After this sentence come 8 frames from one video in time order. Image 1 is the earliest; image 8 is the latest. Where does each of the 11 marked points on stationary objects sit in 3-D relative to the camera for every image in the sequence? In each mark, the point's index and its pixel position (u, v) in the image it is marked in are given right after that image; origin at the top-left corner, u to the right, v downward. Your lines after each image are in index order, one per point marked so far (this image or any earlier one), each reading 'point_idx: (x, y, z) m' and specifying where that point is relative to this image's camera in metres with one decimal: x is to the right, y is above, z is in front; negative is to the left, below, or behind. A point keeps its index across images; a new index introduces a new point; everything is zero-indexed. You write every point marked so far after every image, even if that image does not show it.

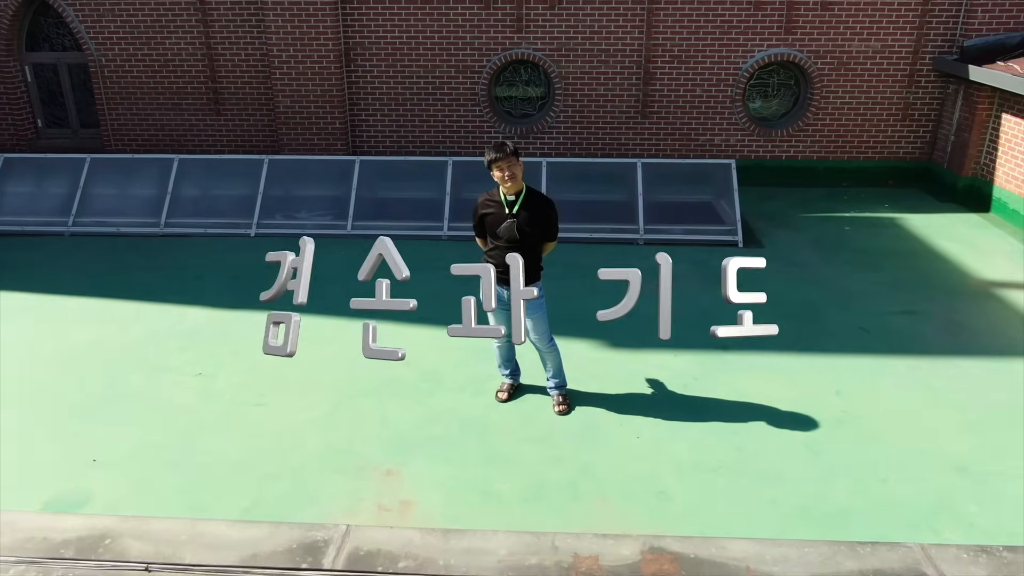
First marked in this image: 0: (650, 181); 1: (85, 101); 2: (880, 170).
0: (+1.4, +1.1, +8.4) m
1: (-5.5, +2.4, +10.3) m
2: (+4.5, +1.4, +9.7) m
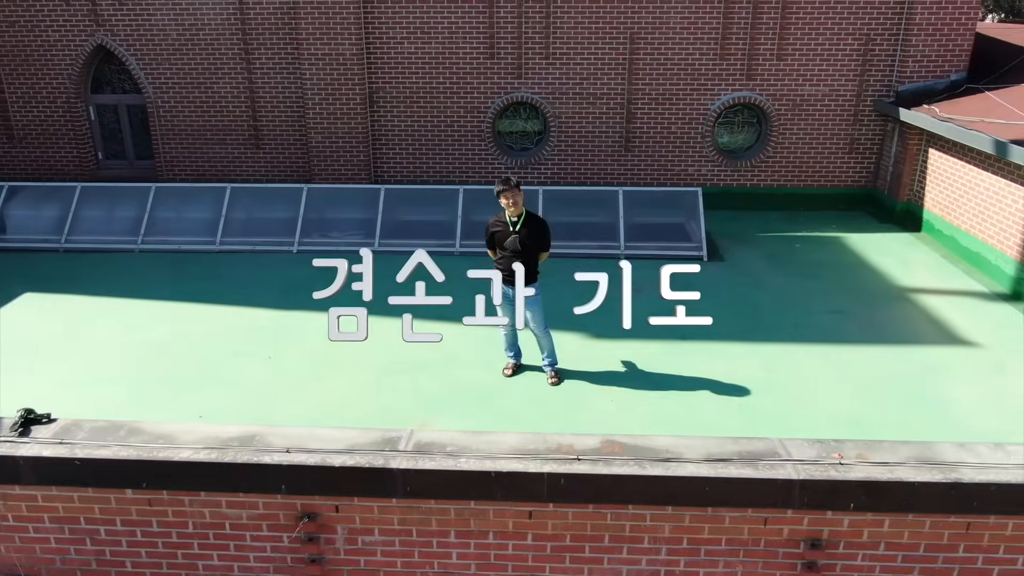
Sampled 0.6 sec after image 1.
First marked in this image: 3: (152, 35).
0: (+1.4, +1.0, +9.9) m
1: (-5.5, +2.2, +11.8) m
2: (+4.5, +1.3, +11.2) m
3: (-4.9, +3.5, +11.0) m
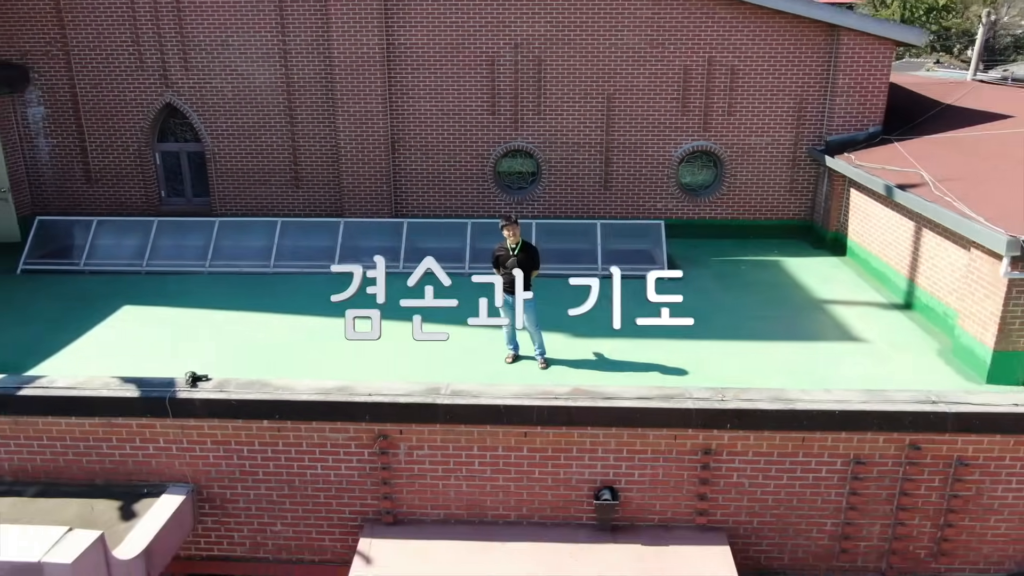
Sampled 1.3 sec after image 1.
0: (+1.4, +0.8, +12.1) m
1: (-5.5, +1.9, +14.1) m
2: (+4.4, +1.0, +13.4) m
3: (-5.0, +3.2, +13.3) m
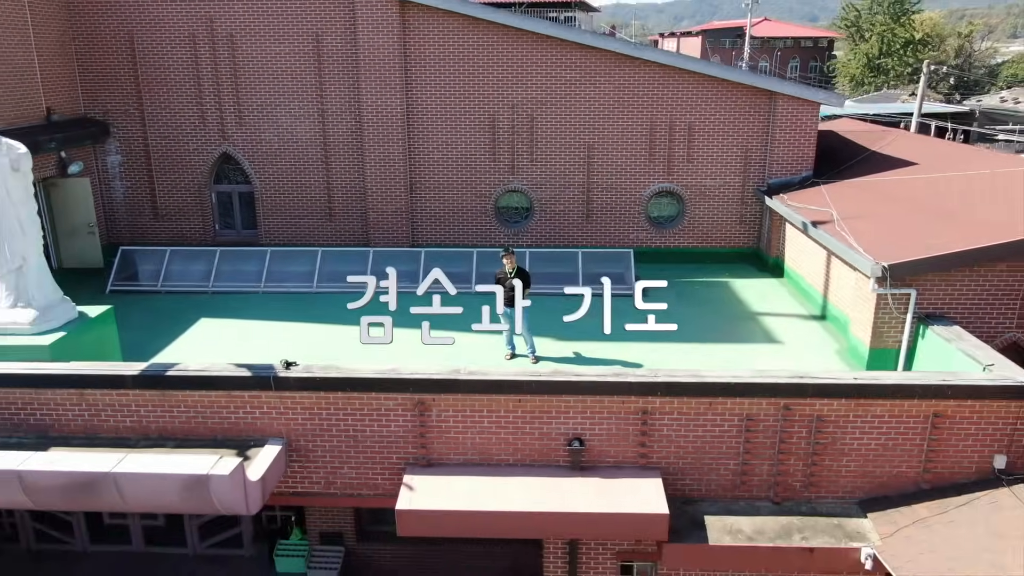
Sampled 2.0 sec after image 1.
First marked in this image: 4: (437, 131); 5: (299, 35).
0: (+1.4, +0.5, +14.8) m
1: (-5.6, +1.6, +16.8) m
2: (+4.4, +0.7, +16.2) m
3: (-5.0, +2.9, +16.0) m
4: (-1.5, +3.1, +15.7) m
5: (-4.1, +4.8, +15.3) m
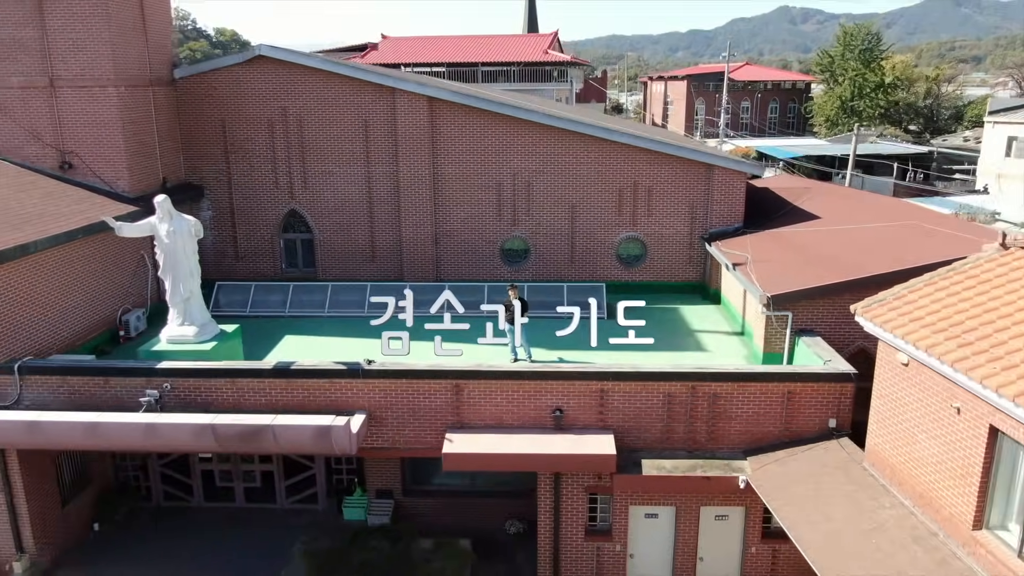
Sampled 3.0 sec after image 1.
0: (+1.4, -0.1, +19.6) m
1: (-5.5, +0.9, +21.5) m
2: (+4.4, +0.1, +20.9) m
3: (-5.0, +2.2, +20.8) m
4: (-1.4, +2.5, +20.5) m
5: (-4.0, +4.2, +20.2) m
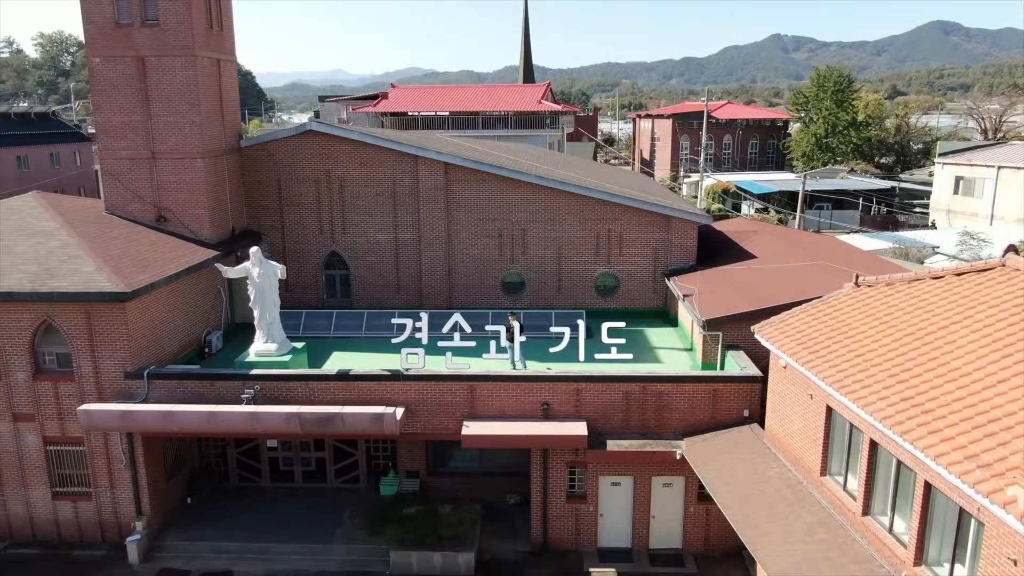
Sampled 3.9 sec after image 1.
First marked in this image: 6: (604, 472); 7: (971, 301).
0: (+1.4, -0.9, +24.5) m
1: (-5.6, 0.0, +26.5) m
2: (+4.4, -0.8, +25.9) m
3: (-5.0, +1.4, +25.8) m
4: (-1.5, +1.6, +25.6) m
5: (-4.1, +3.4, +25.2) m
6: (+2.1, -4.3, +18.6) m
7: (+8.2, -0.2, +14.3) m
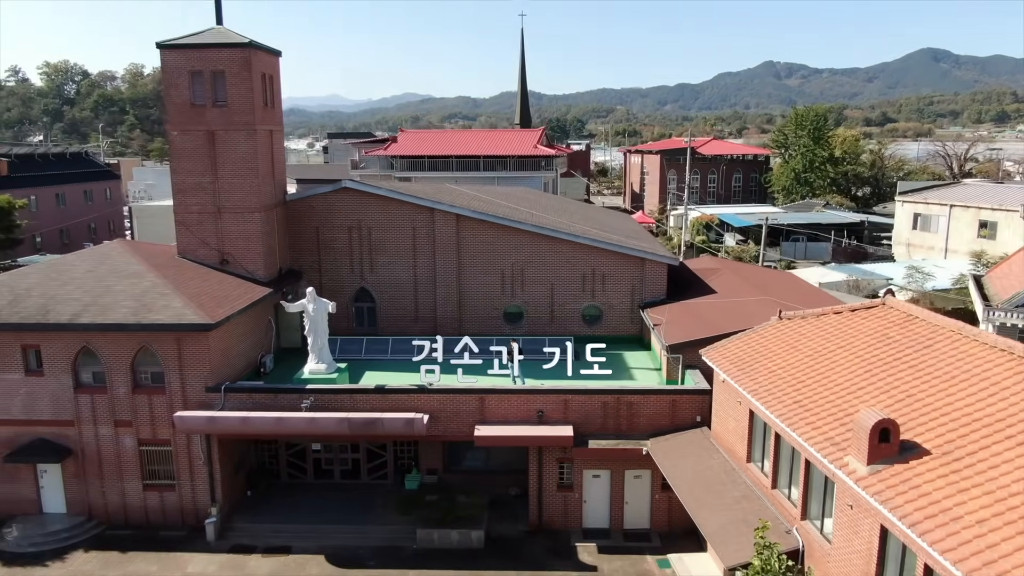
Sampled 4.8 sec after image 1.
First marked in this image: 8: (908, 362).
0: (+1.4, -2.0, +29.4) m
1: (-5.6, -1.2, +31.4) m
2: (+4.4, -1.9, +30.8) m
3: (-5.0, +0.2, +30.7) m
4: (-1.5, +0.5, +30.5) m
5: (-4.1, +2.2, +30.2) m
6: (+2.2, -5.2, +23.4) m
7: (+8.3, -1.0, +19.2) m
8: (+8.4, -1.6, +16.9) m
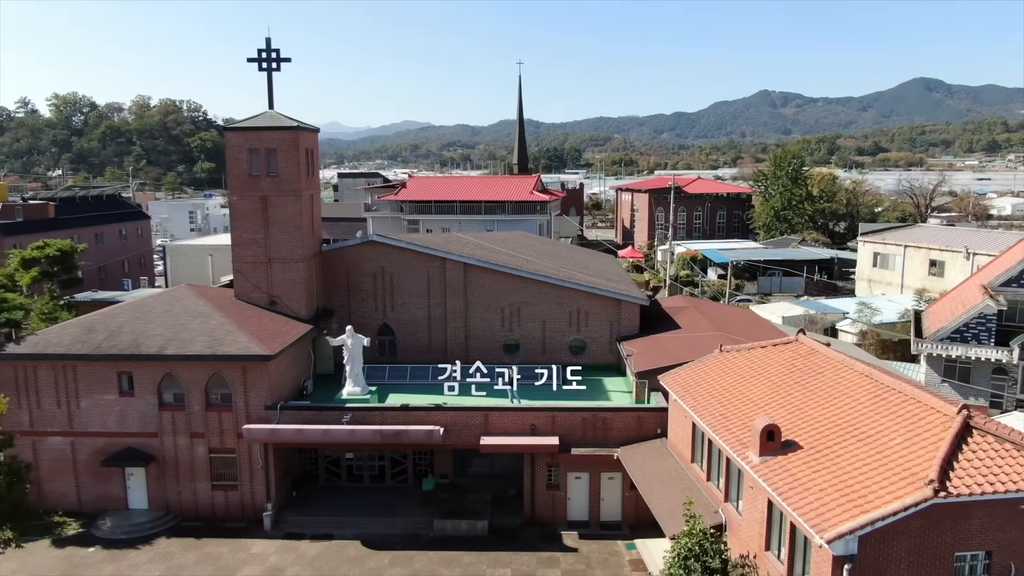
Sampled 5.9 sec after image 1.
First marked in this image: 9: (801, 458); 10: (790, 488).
0: (+1.3, -3.6, +35.3) m
1: (-5.7, -2.8, +37.2) m
2: (+4.3, -3.6, +36.7) m
3: (-5.1, -1.4, +36.7) m
4: (-1.5, -1.2, +36.5) m
5: (-4.1, +0.6, +36.2) m
6: (+2.1, -6.6, +29.2) m
7: (+8.2, -2.3, +25.2) m
8: (+8.3, -2.8, +22.8) m
9: (+6.9, -4.1, +19.2) m
10: (+6.3, -4.5, +18.2) m
